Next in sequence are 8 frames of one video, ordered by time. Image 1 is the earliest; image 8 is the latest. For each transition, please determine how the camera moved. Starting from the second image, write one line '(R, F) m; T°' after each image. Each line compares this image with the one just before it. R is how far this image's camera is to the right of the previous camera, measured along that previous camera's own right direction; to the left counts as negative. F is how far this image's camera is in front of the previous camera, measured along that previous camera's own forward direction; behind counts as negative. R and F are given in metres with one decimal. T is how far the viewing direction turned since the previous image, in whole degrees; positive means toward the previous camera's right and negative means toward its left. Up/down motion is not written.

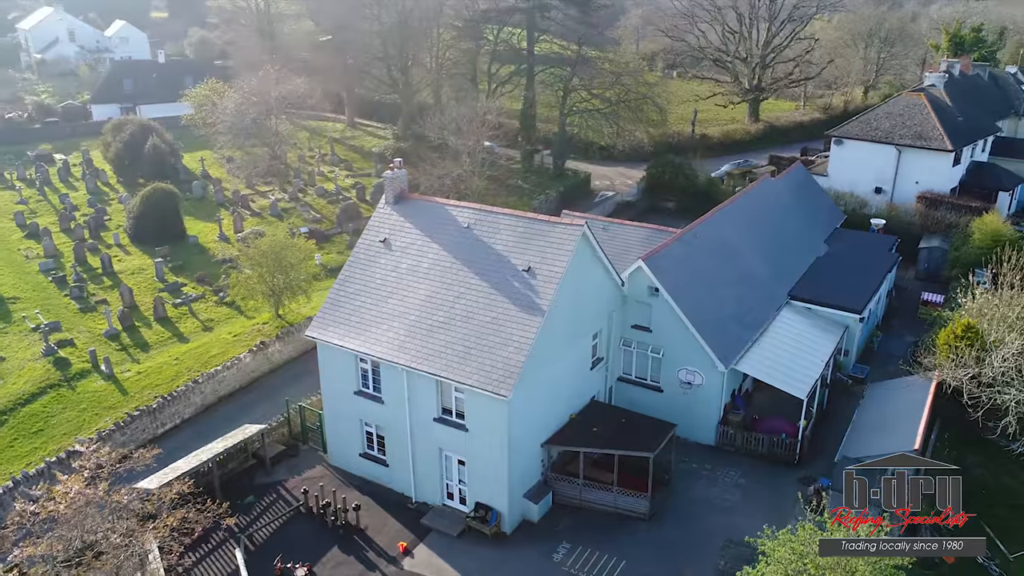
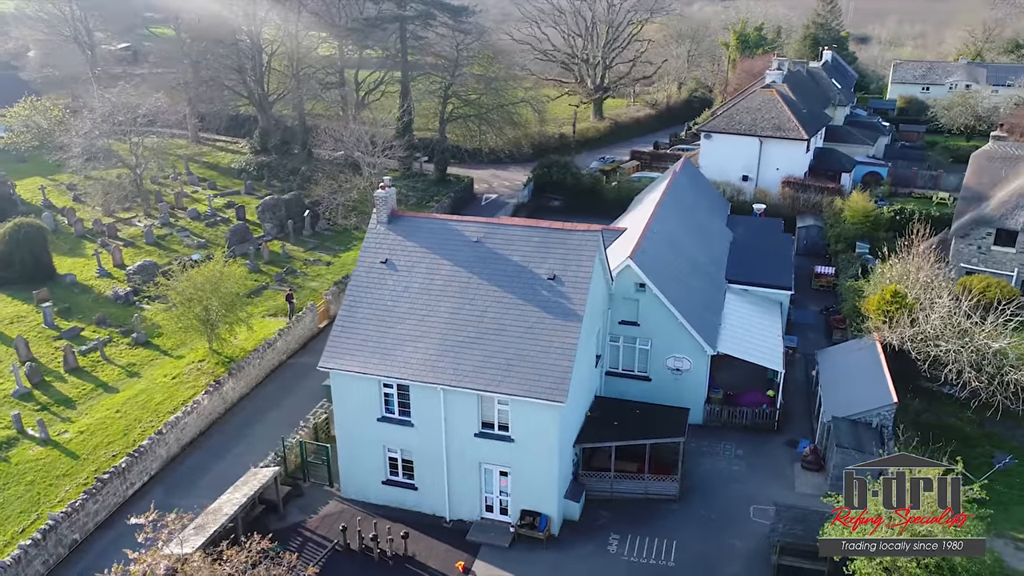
(-6.8, +0.4) m; +15°
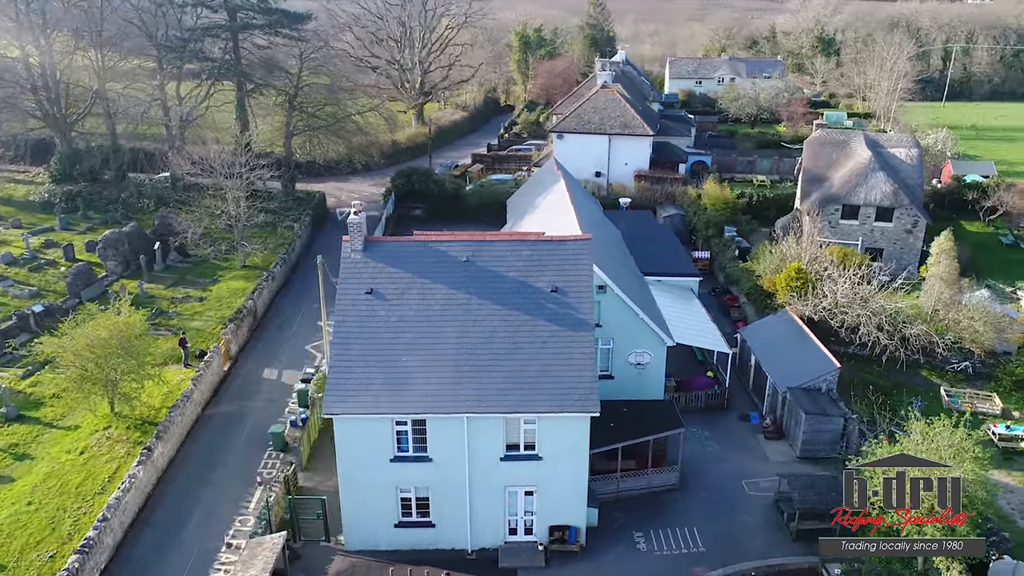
(-6.9, +1.5) m; +17°
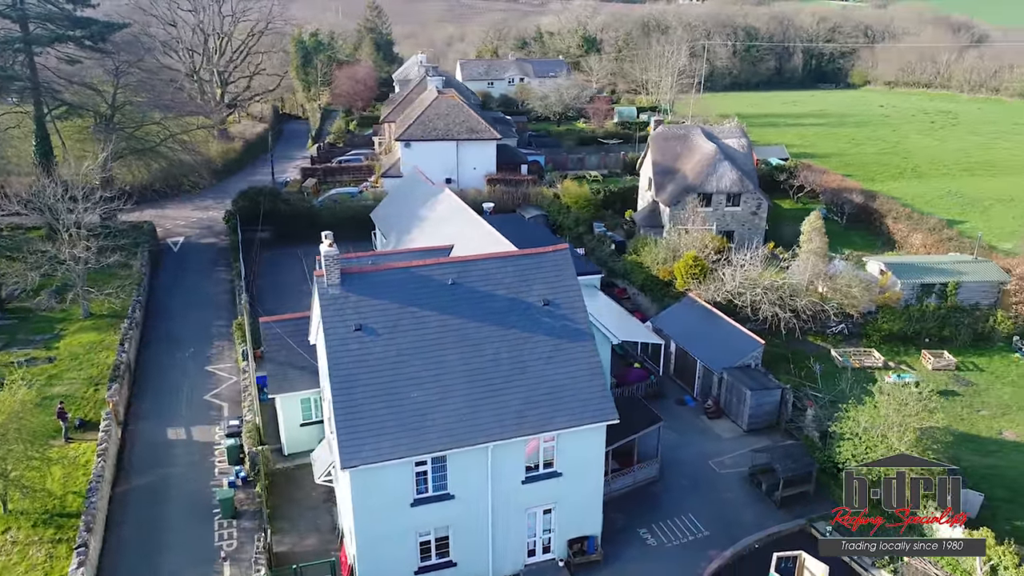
(-6.5, +1.6) m; +17°
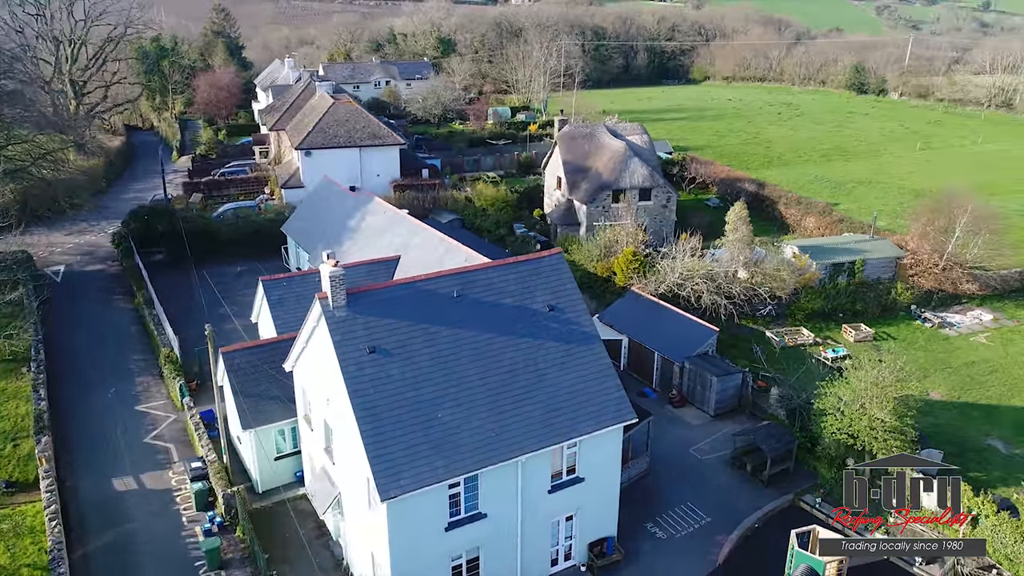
(-4.6, +0.9) m; +11°
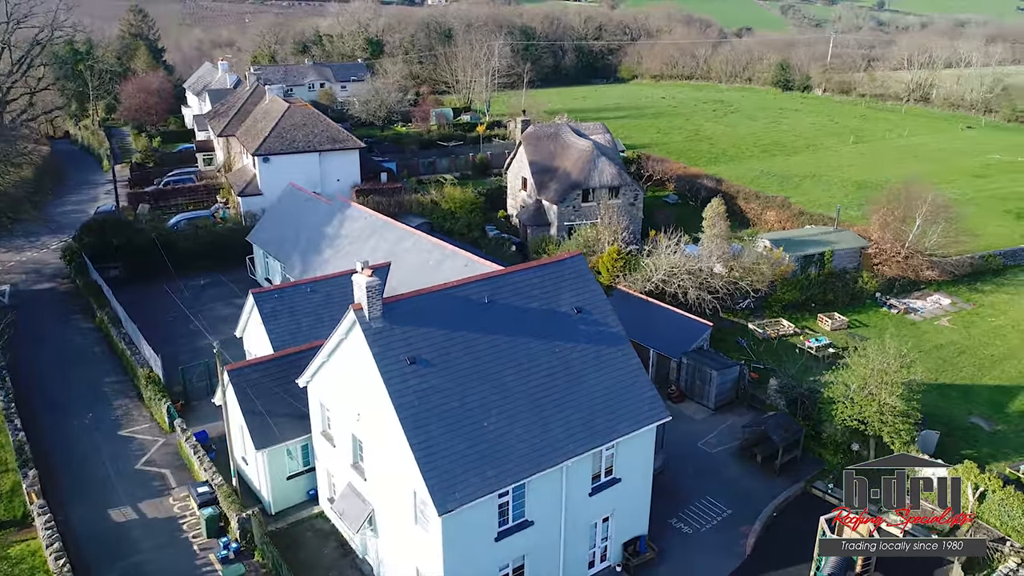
(-3.1, +0.4) m; +6°
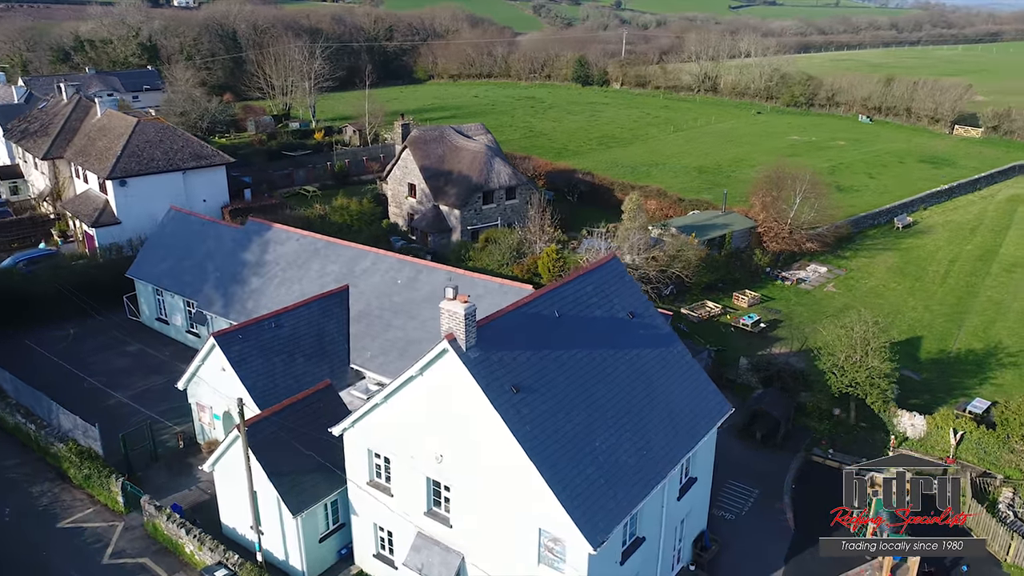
(-7.5, +2.4) m; +16°
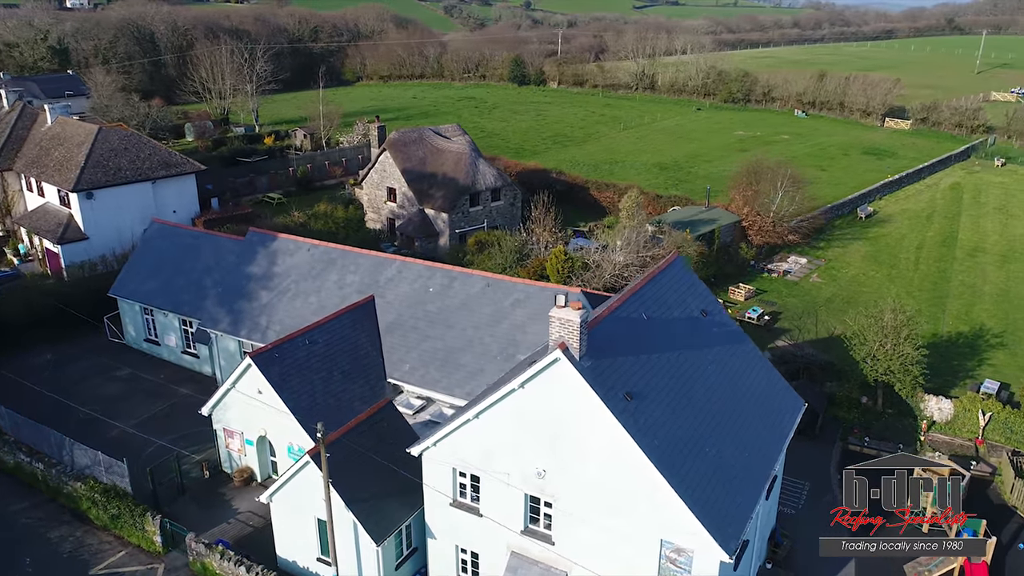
(-4.3, +1.1) m; +6°
